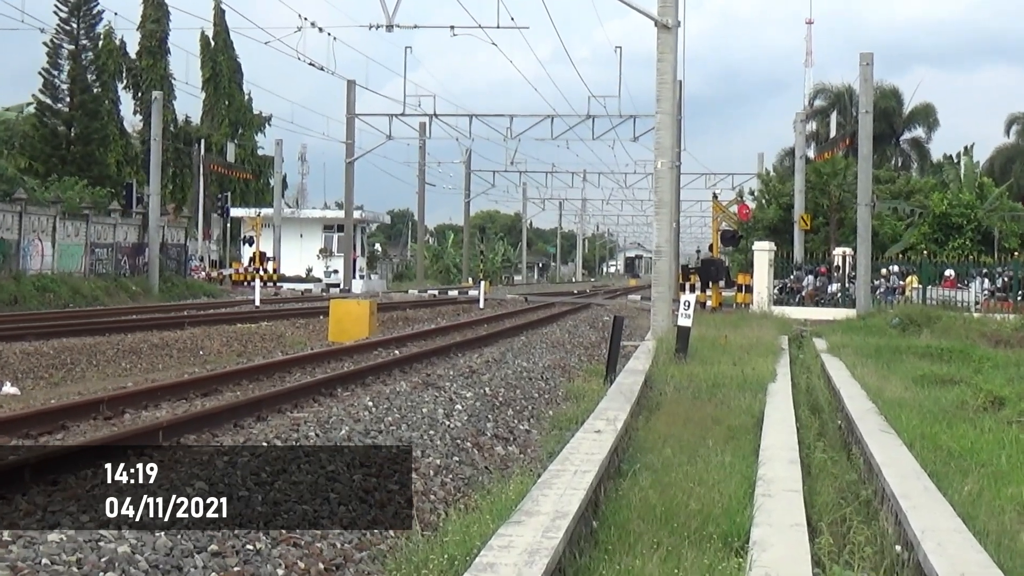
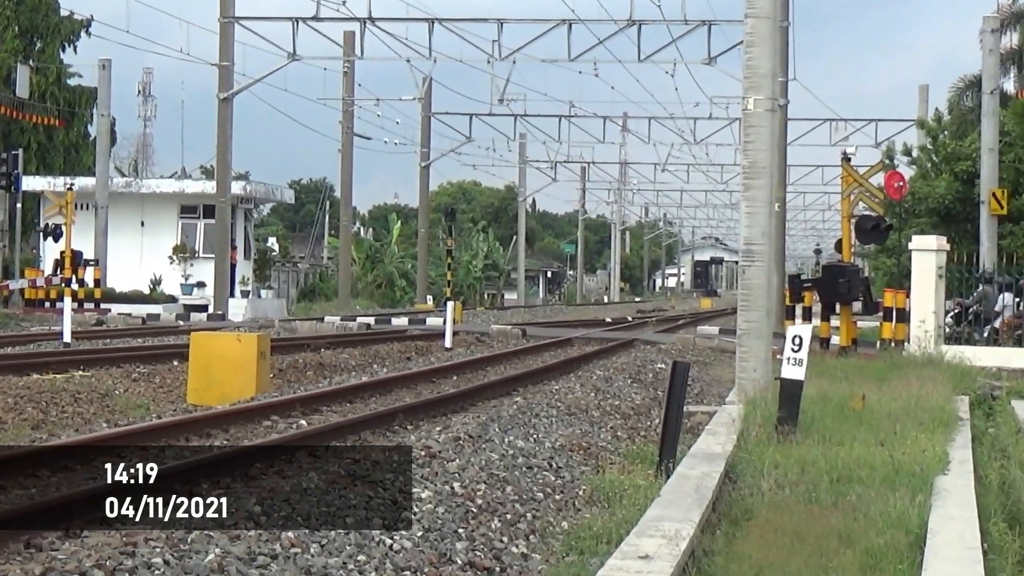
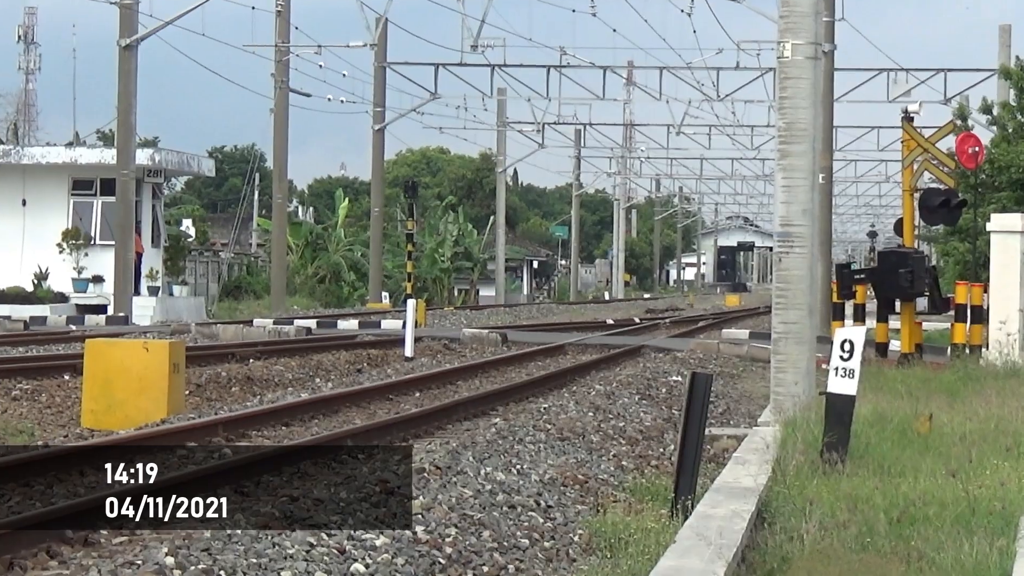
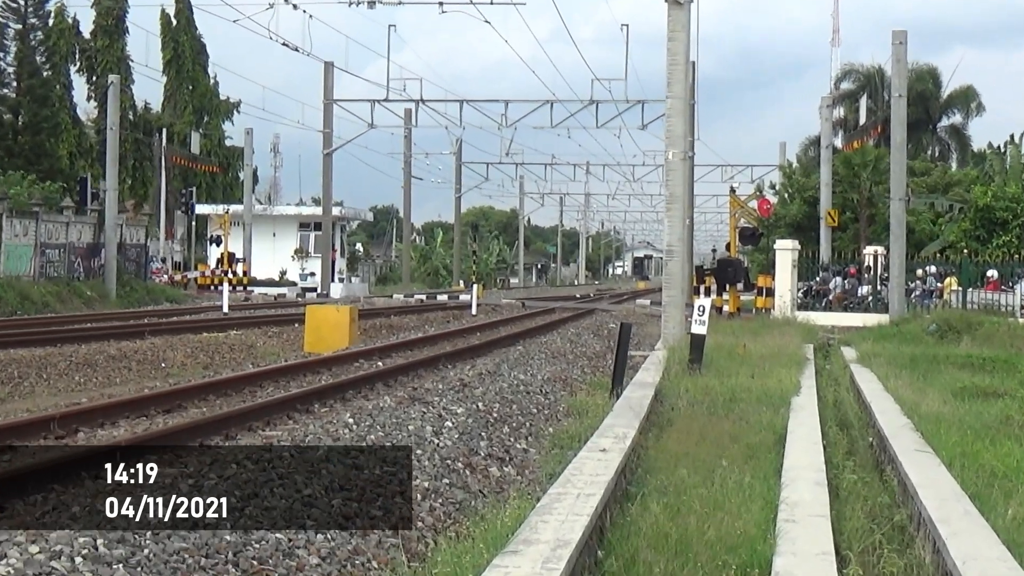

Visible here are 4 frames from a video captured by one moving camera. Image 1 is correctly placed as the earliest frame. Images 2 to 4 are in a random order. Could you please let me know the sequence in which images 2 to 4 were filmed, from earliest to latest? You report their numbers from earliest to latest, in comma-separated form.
4, 2, 3
